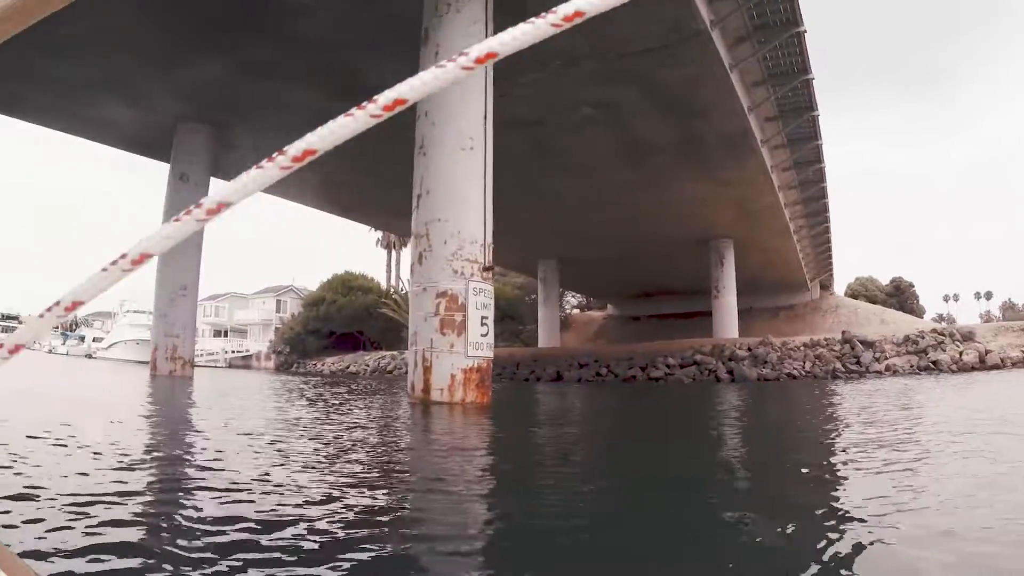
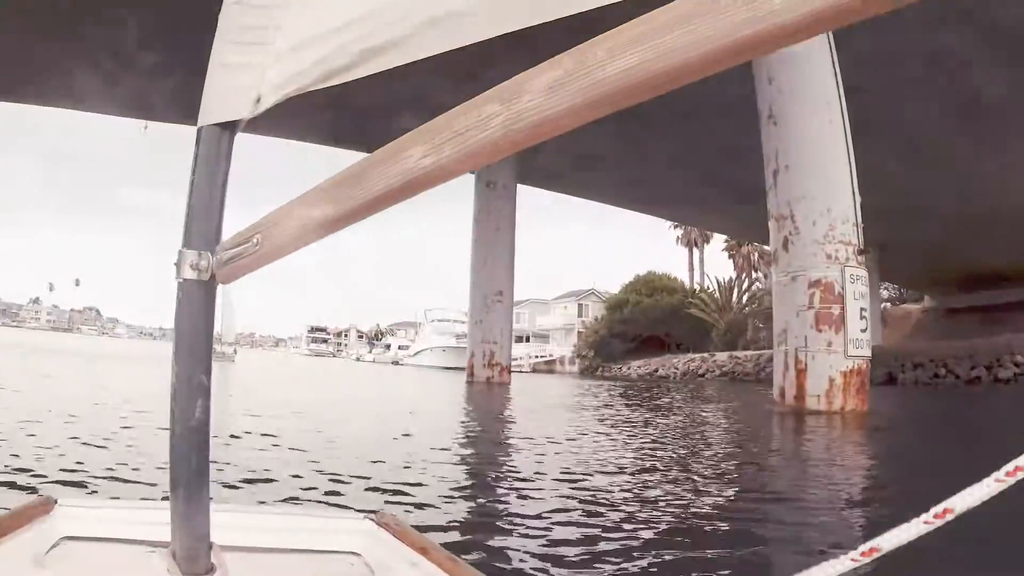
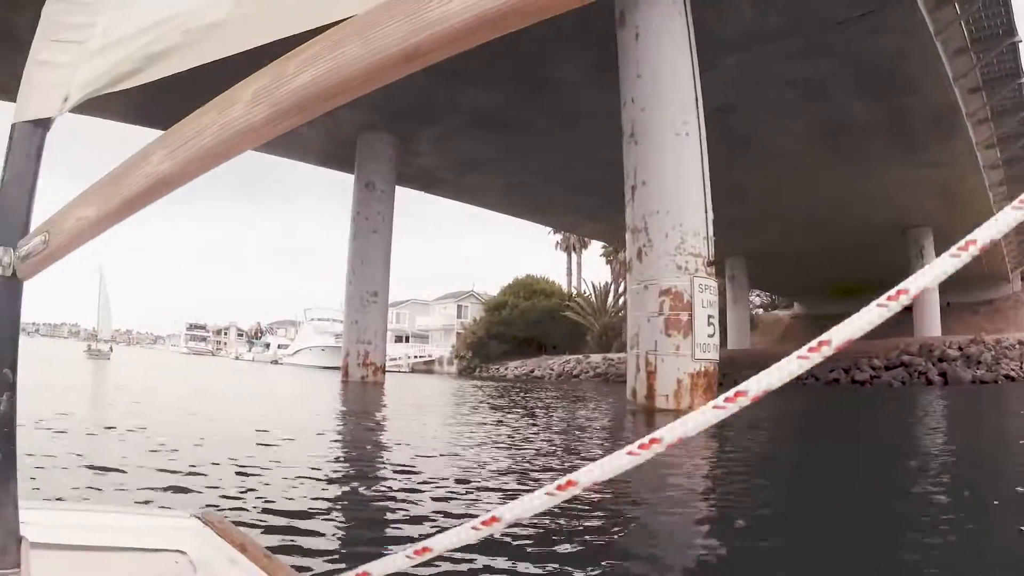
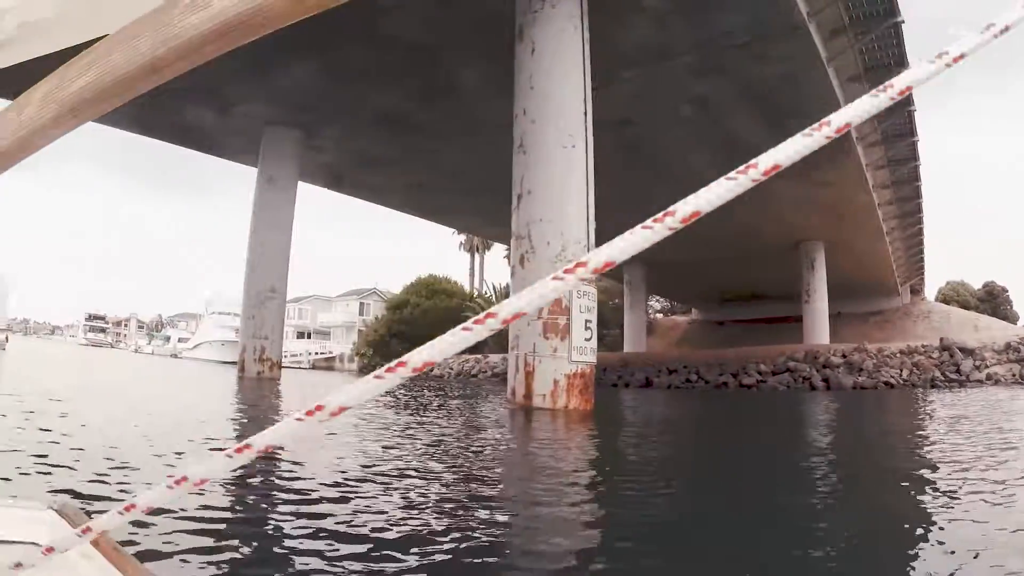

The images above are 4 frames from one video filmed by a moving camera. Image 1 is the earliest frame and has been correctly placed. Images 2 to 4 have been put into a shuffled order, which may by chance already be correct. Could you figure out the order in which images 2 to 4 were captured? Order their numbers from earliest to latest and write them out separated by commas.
4, 3, 2
